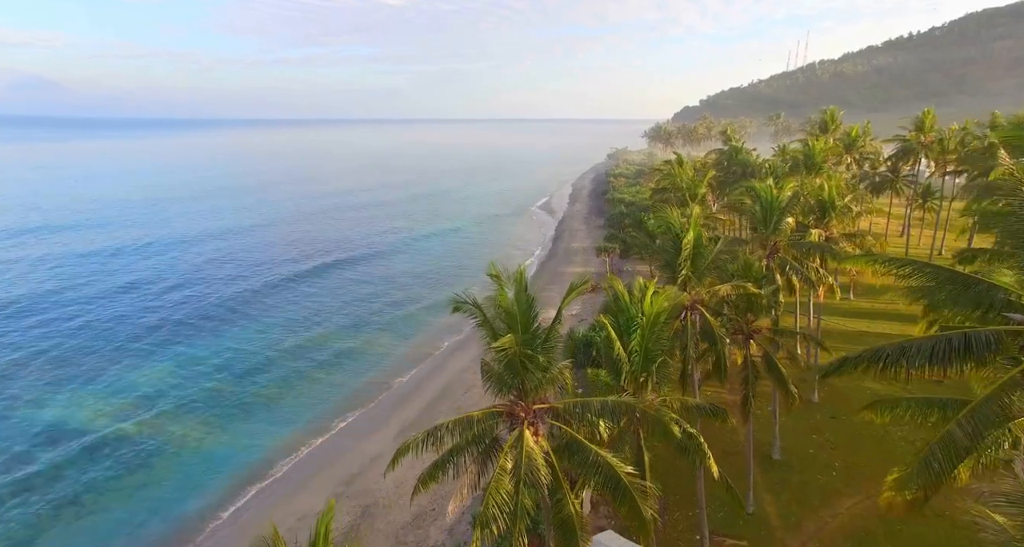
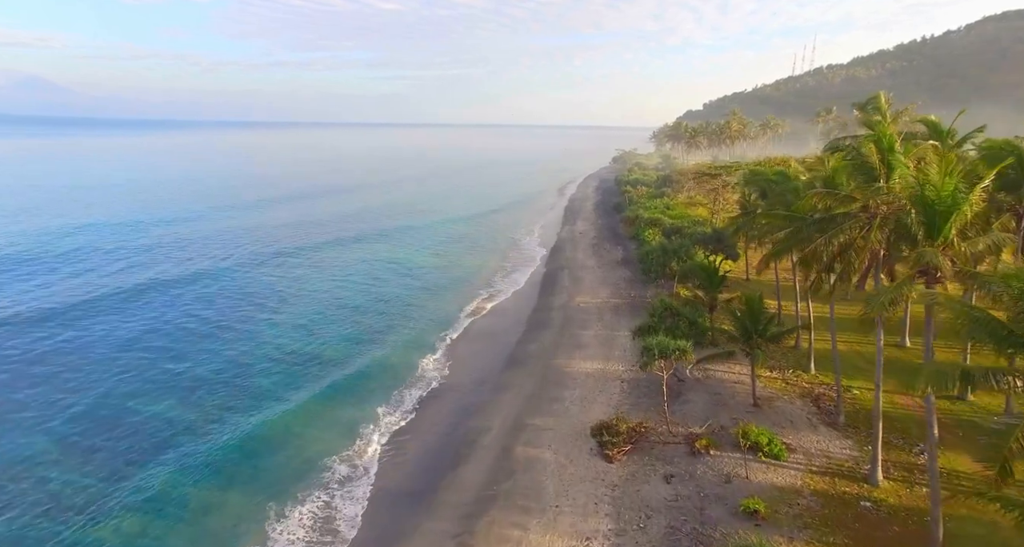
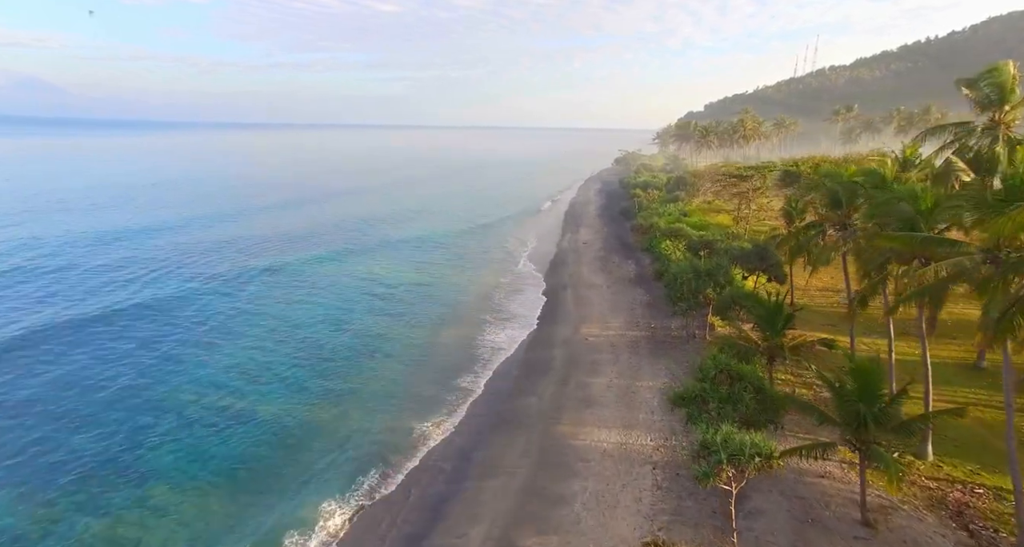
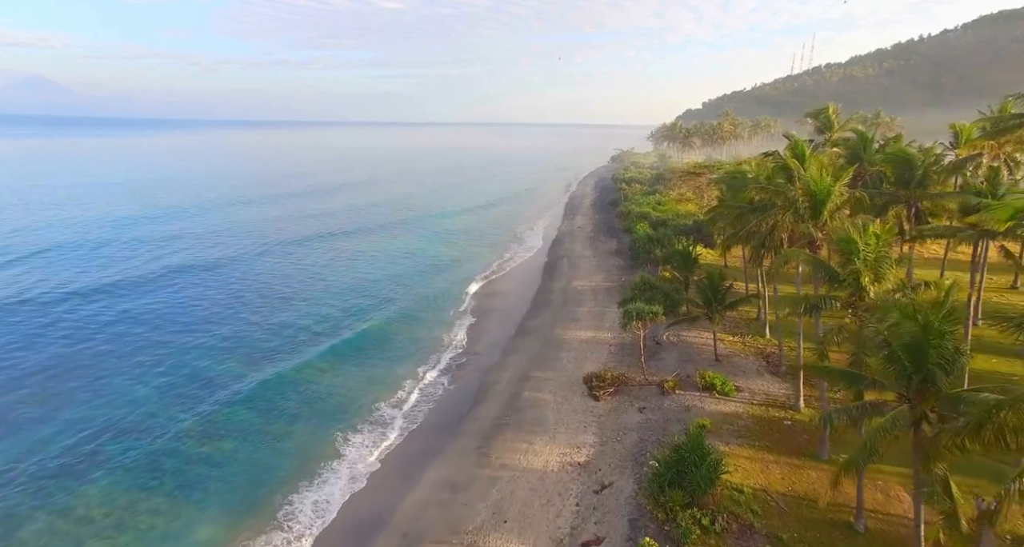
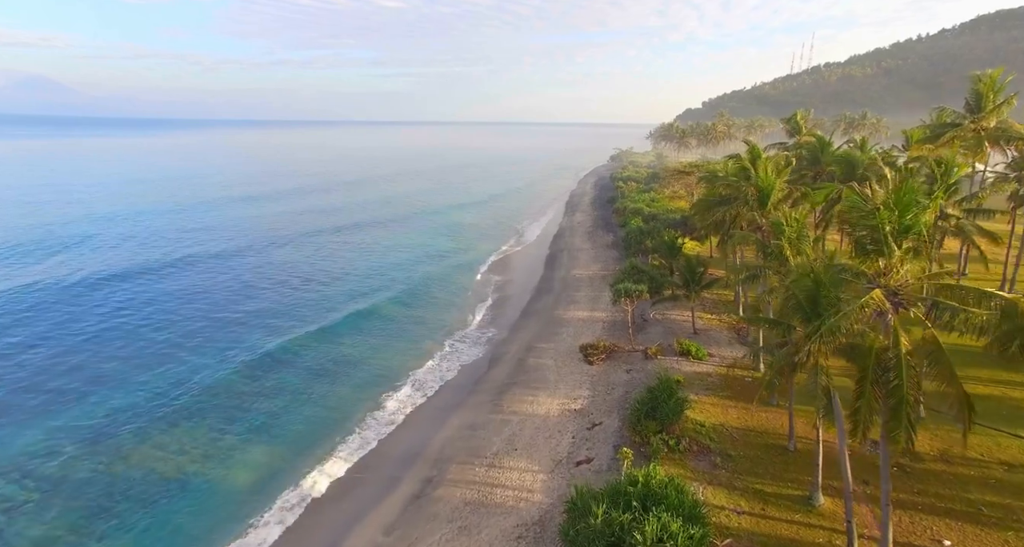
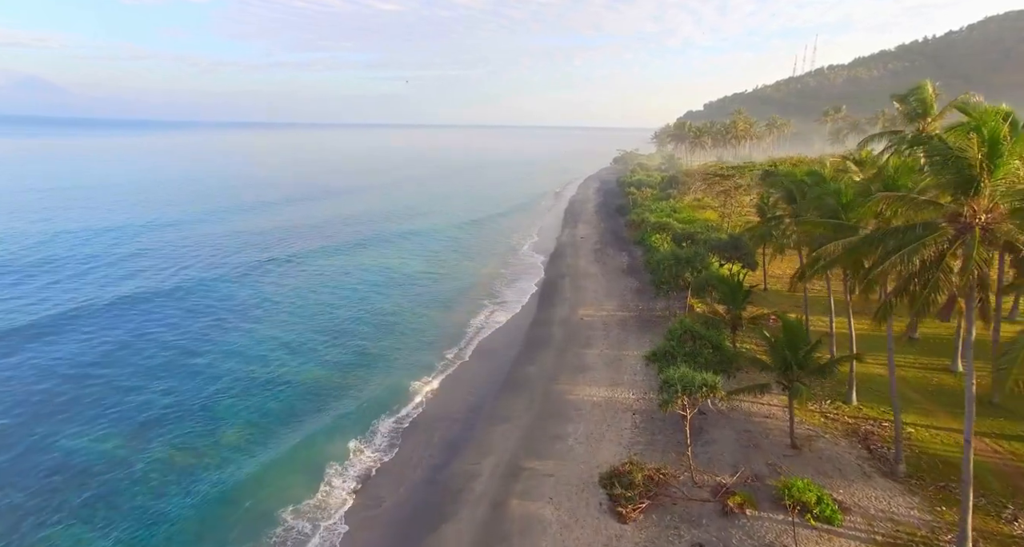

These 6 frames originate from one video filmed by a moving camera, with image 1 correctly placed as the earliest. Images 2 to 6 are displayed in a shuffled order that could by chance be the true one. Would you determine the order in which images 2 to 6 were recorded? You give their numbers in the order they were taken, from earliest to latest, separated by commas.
5, 4, 2, 6, 3
